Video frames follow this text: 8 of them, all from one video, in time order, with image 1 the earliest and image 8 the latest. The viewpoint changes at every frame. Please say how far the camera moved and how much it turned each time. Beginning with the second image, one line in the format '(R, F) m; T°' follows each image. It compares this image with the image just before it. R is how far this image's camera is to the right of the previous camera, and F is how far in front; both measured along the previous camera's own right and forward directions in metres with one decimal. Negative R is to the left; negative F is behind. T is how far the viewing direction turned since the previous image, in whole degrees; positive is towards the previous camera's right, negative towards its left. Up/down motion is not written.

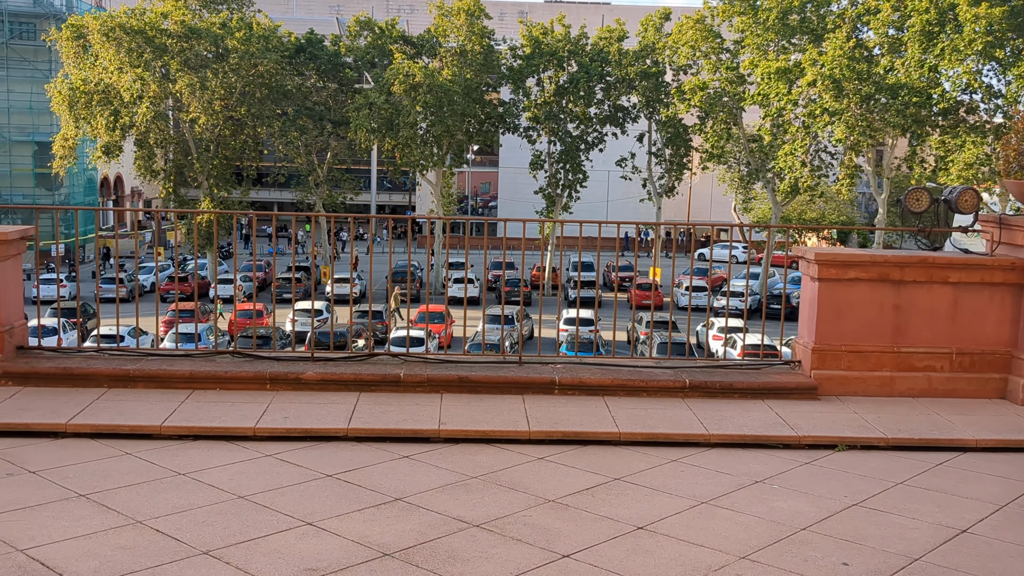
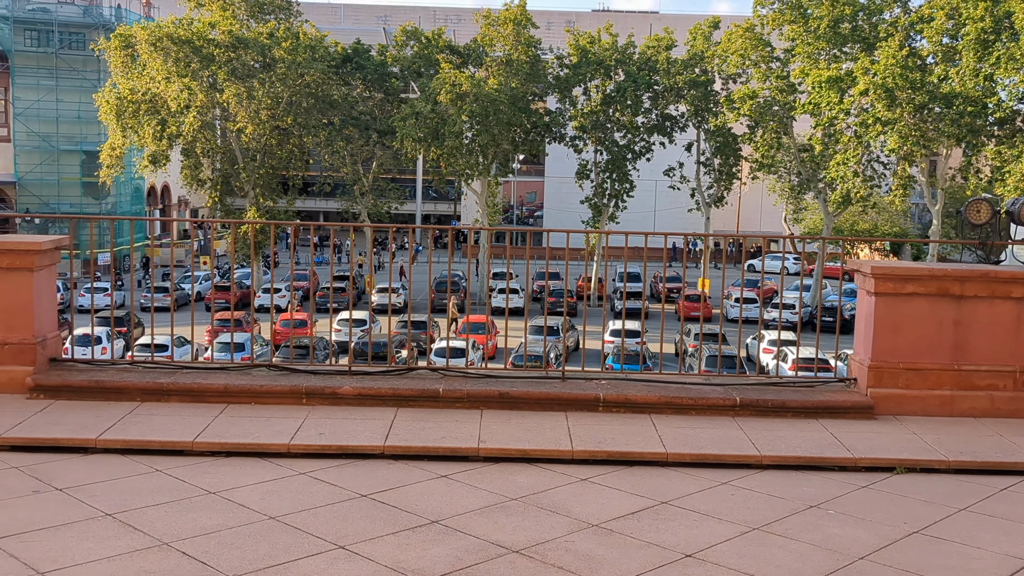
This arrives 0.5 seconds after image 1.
(0.0, +0.2) m; -2°
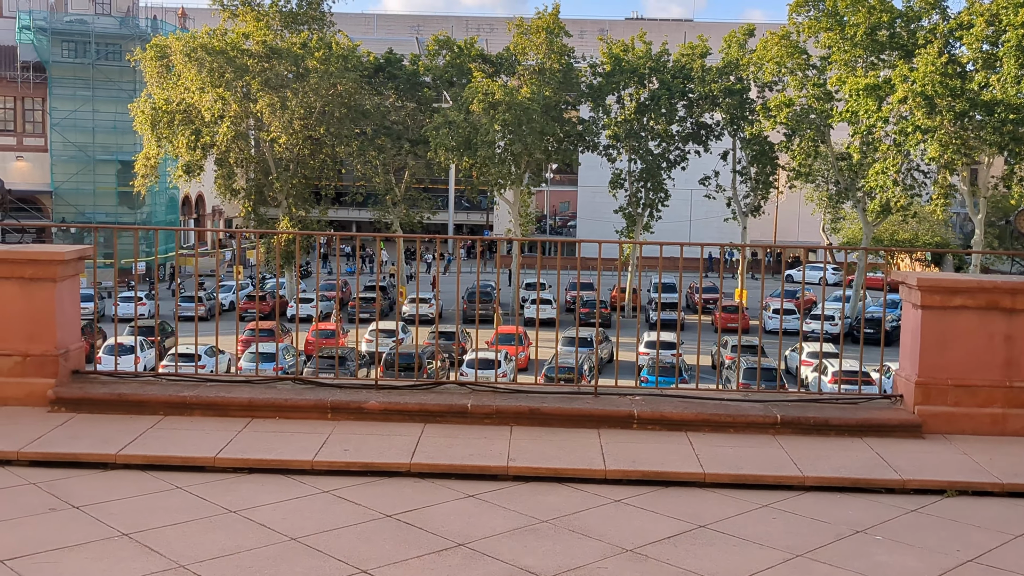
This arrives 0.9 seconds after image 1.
(0.0, +0.2) m; -2°
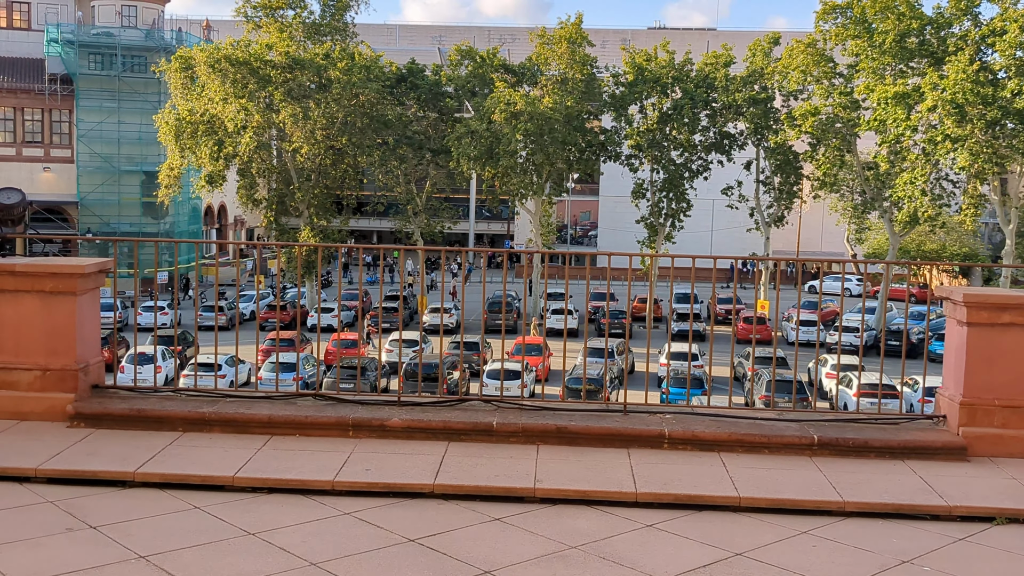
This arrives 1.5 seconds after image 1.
(0.0, +0.2) m; -1°
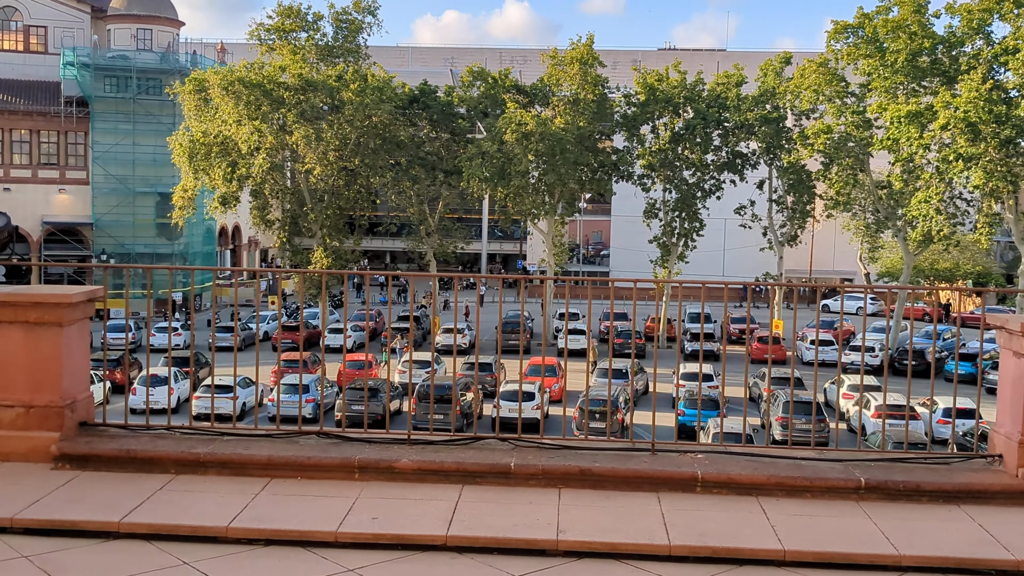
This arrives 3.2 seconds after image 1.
(0.0, +0.1) m; -1°
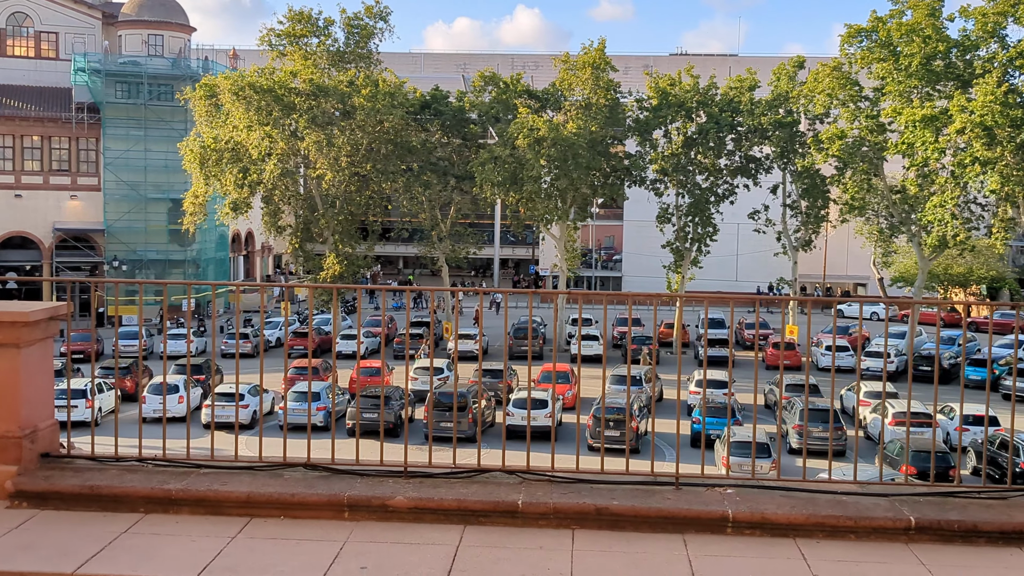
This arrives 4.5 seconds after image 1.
(0.0, +0.1) m; -1°
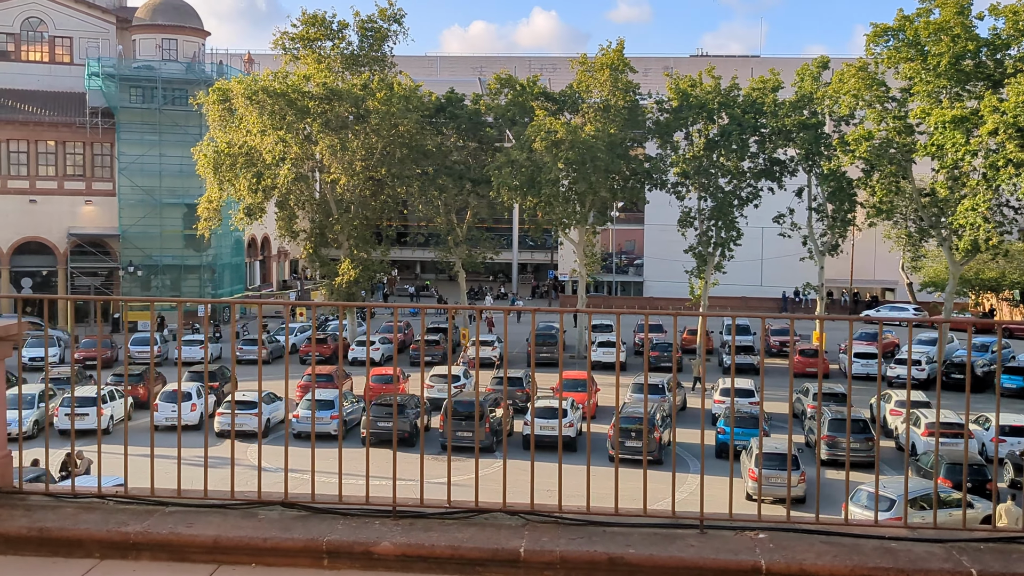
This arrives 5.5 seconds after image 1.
(-0.1, +0.7) m; -1°
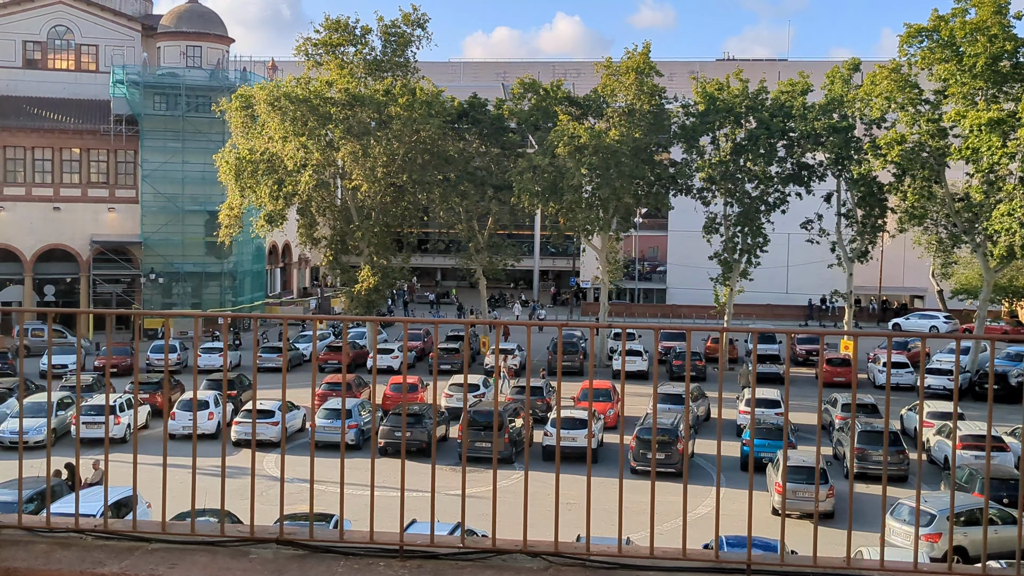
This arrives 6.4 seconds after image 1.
(+0.1, +0.6) m; -1°
